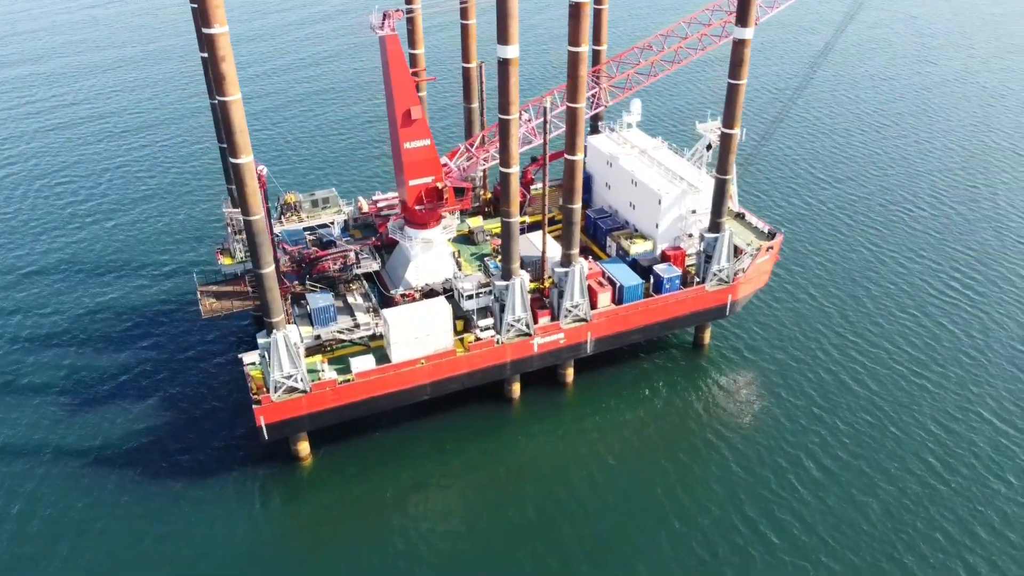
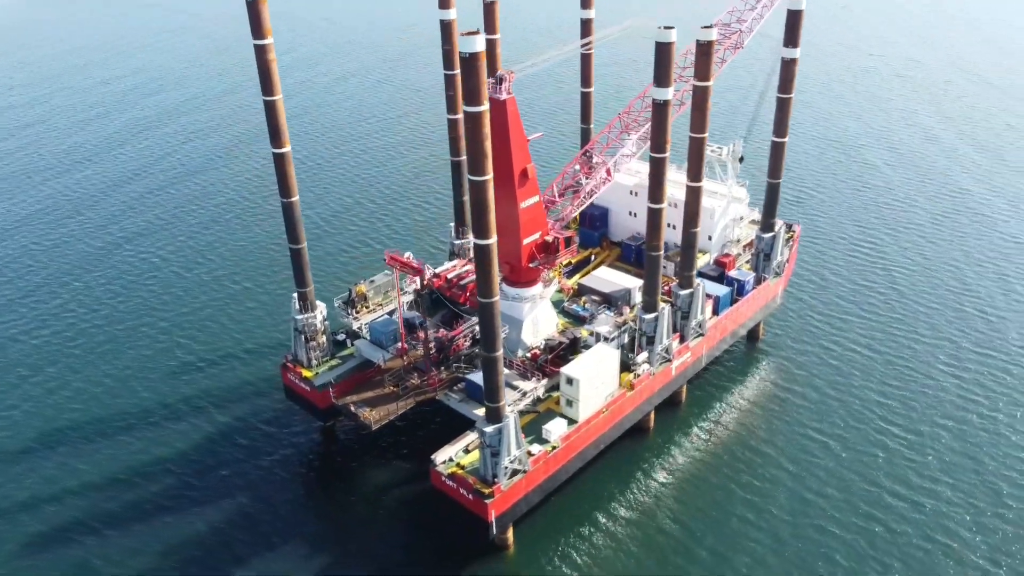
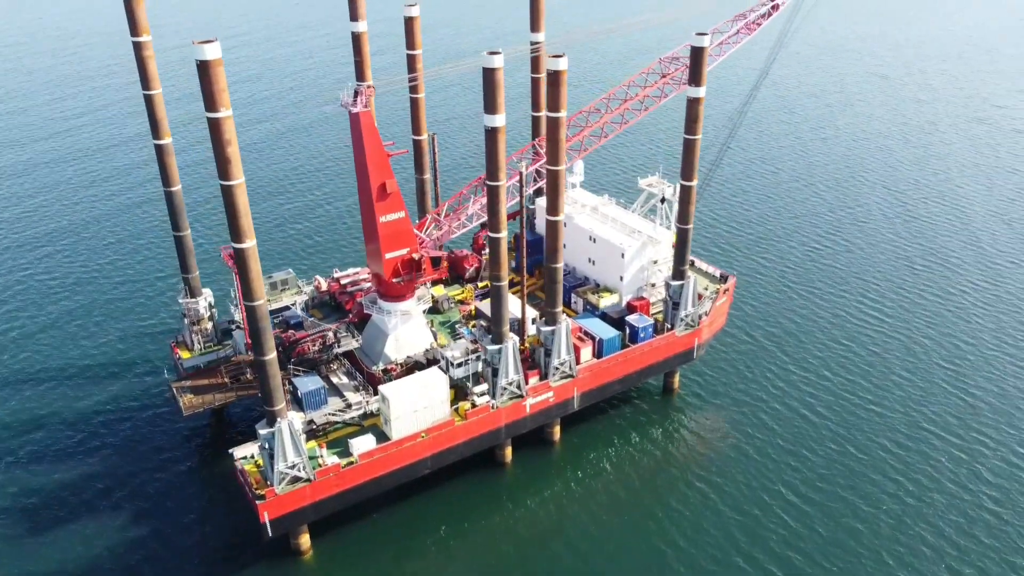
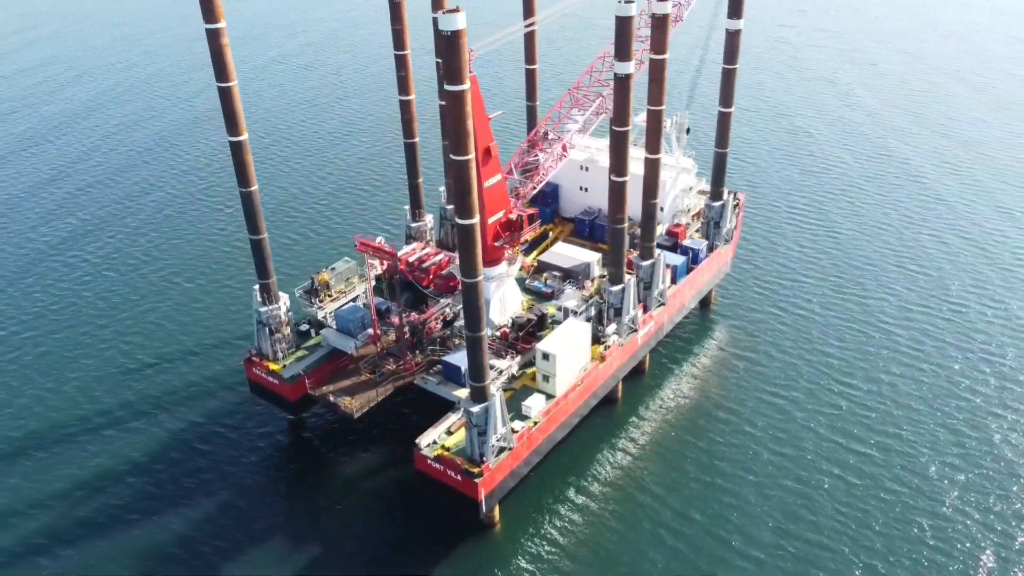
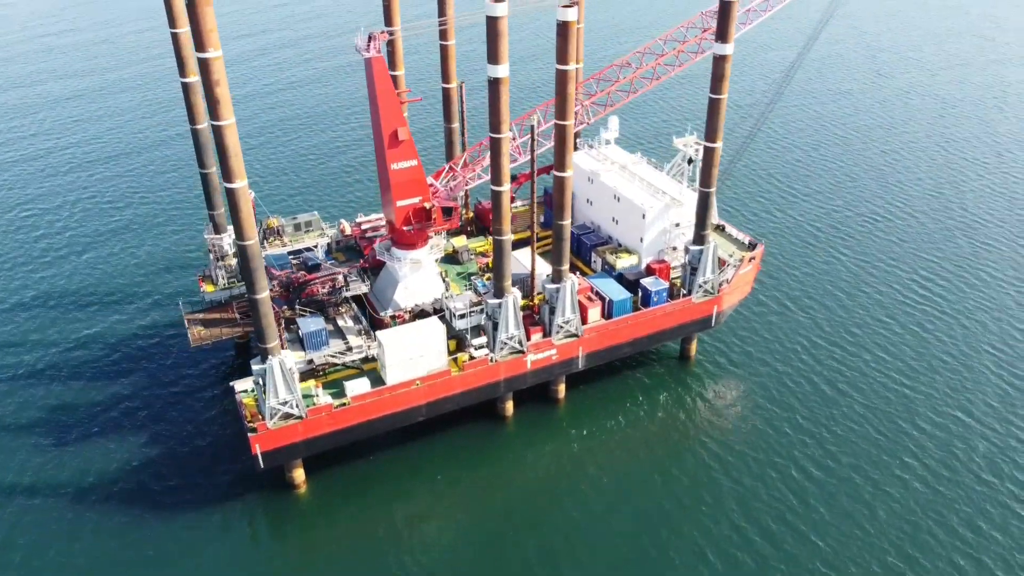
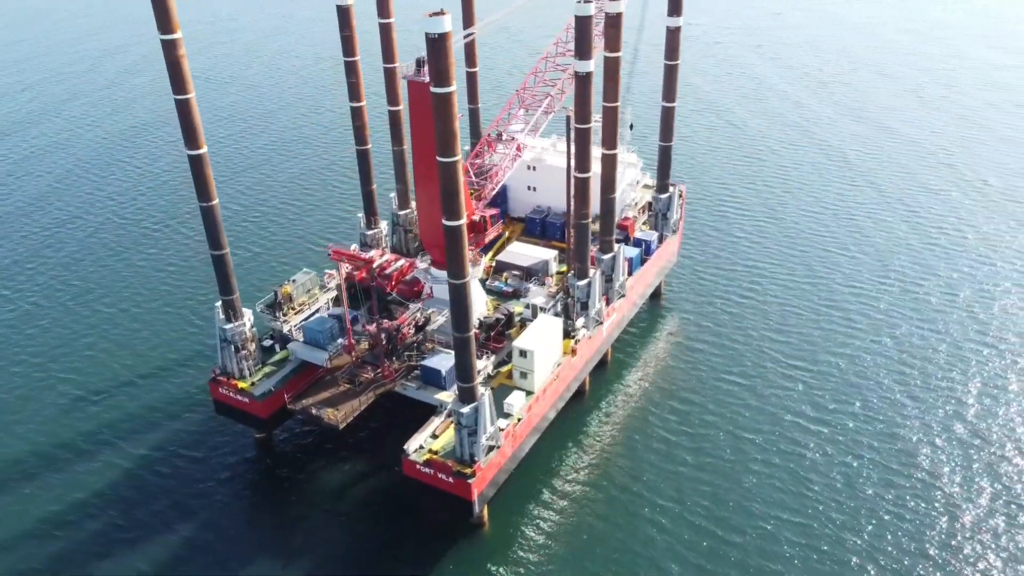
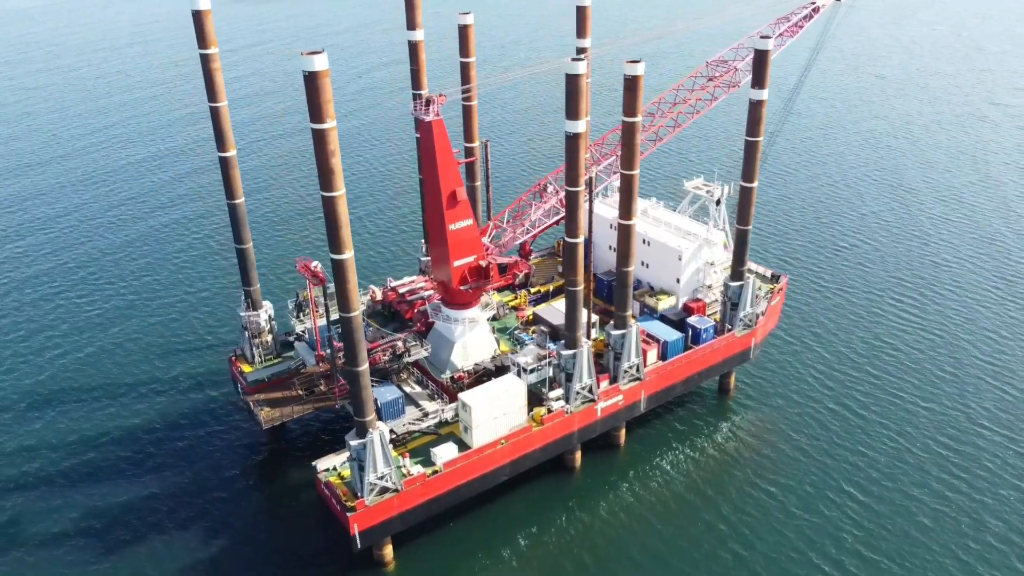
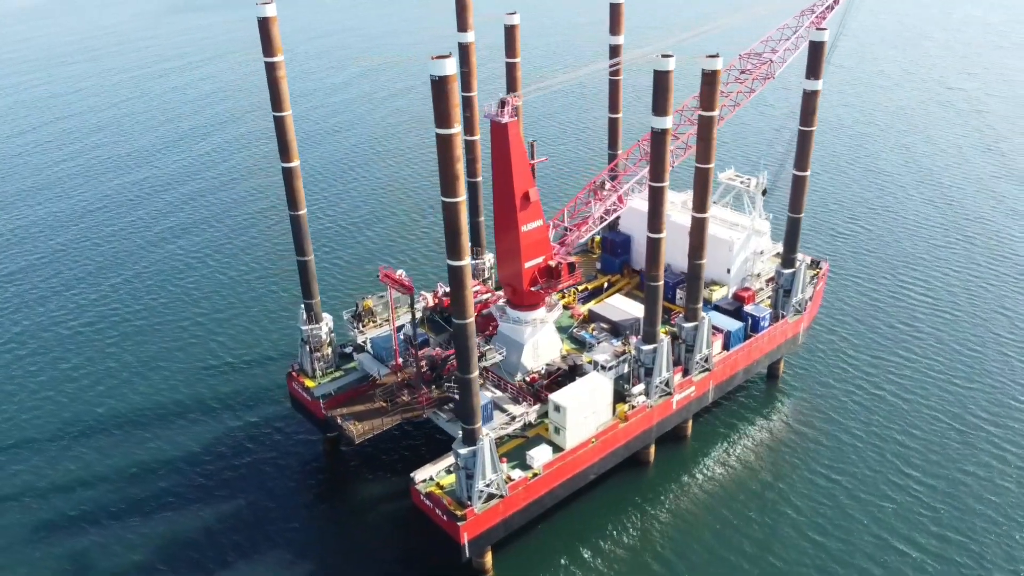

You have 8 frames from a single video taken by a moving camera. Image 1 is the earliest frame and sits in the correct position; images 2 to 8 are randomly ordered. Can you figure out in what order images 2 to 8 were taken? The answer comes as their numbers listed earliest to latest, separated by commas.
5, 3, 7, 8, 2, 4, 6
